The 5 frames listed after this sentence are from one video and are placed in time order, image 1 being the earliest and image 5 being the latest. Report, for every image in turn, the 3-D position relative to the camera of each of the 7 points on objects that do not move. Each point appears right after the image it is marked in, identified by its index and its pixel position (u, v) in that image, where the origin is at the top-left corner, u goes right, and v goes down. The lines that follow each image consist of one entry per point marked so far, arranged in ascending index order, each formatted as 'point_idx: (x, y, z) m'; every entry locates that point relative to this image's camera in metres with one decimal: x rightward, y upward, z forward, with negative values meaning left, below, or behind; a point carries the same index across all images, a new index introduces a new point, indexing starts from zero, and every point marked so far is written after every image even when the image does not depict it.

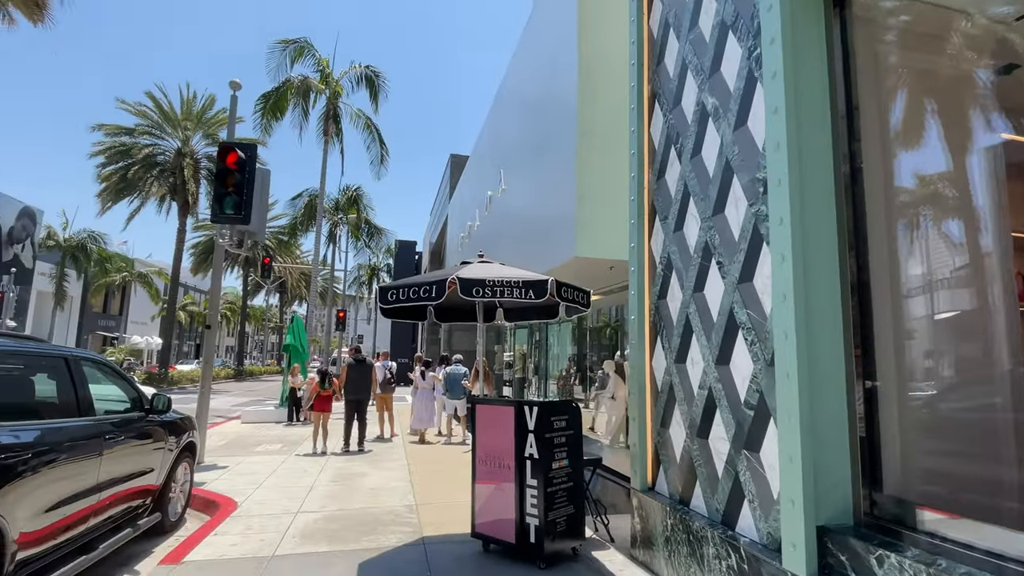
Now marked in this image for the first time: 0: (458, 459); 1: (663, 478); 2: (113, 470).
0: (-0.9, -2.9, +8.9) m
1: (+1.2, -1.6, +4.4) m
2: (-3.4, -1.6, +4.6) m
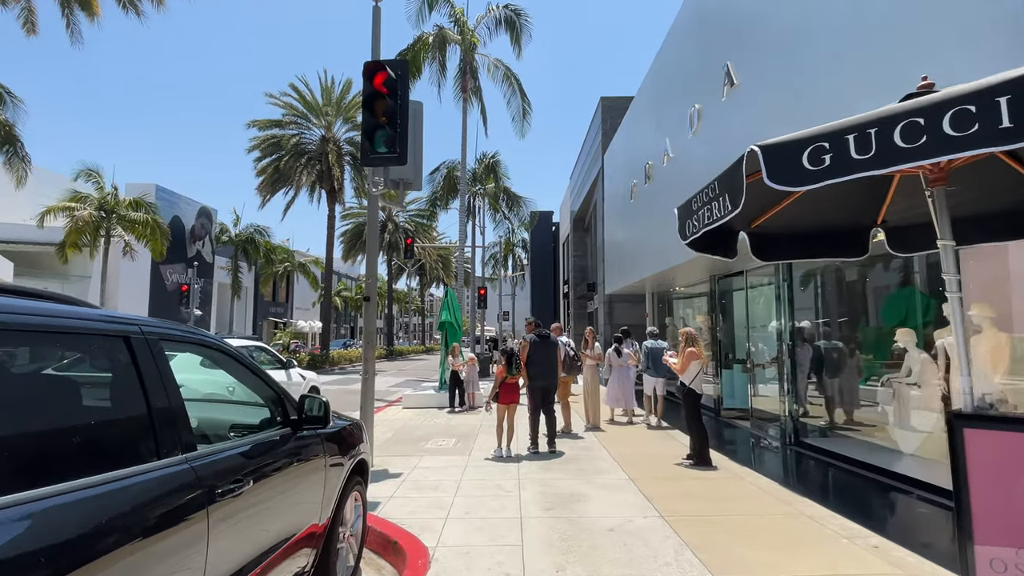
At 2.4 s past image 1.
0: (+2.2, -2.2, +6.2) m
1: (+3.2, -1.0, +1.3) m
2: (-1.3, -1.2, +2.6) m
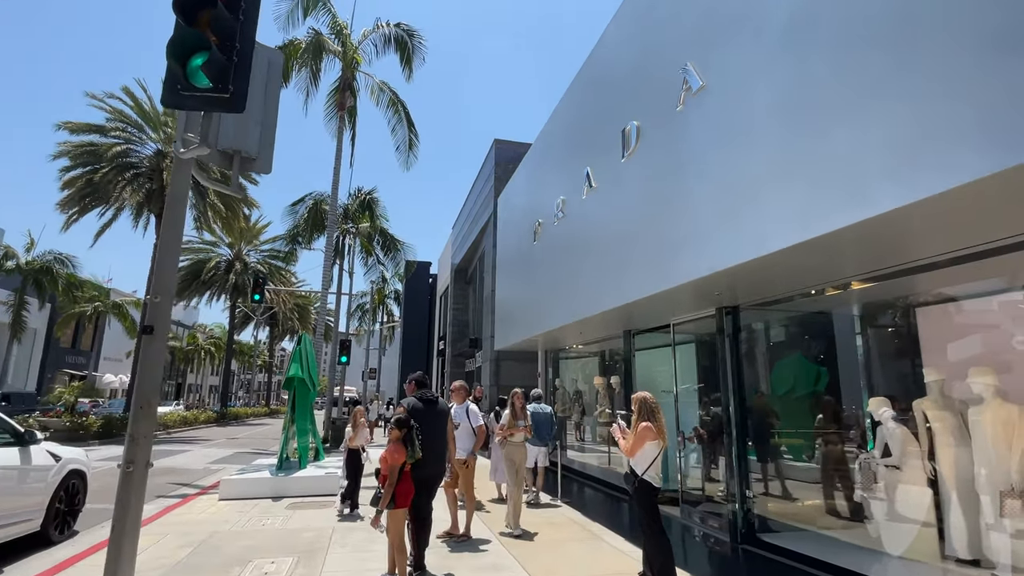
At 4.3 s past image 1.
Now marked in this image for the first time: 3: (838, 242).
0: (+1.3, -2.5, +4.2) m
1: (+3.5, -0.9, -0.2) m
2: (-1.2, -0.9, -0.1) m
3: (+2.9, +0.4, +4.7) m
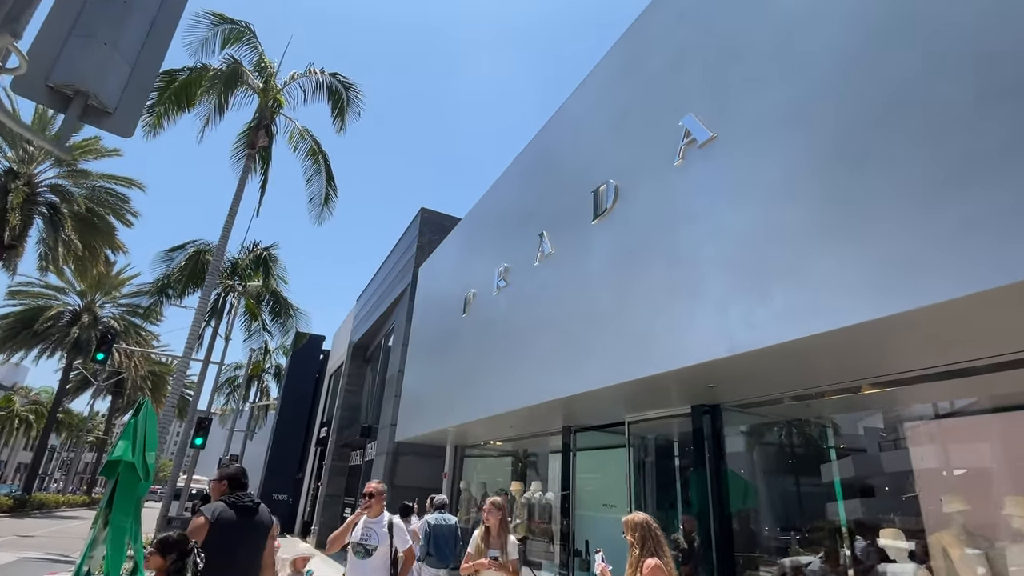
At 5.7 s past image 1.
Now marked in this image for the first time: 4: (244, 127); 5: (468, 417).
0: (+1.0, -2.9, +2.5) m
1: (+4.1, -0.9, -1.0) m
2: (-0.4, -0.4, -1.8) m
3: (+2.7, -0.3, +3.8) m
4: (-7.0, +4.2, +14.0) m
5: (-0.8, -2.3, +9.5) m
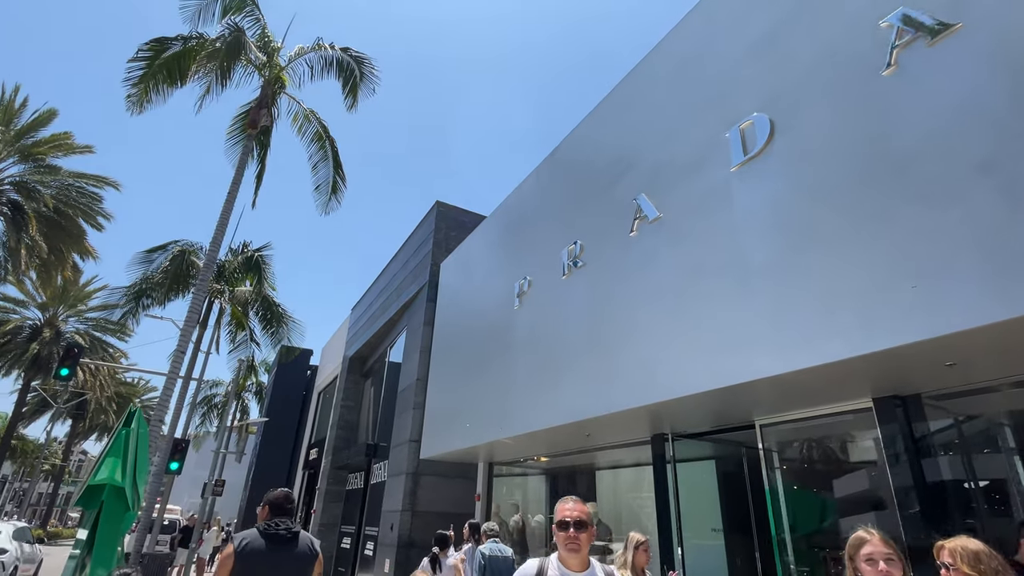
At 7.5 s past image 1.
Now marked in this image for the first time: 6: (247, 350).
0: (+2.2, -2.4, +1.1) m
1: (+5.6, -0.2, -2.2) m
2: (+1.0, +0.3, -3.1) m
3: (+3.9, +0.1, +2.6) m
4: (-6.3, +4.2, +12.5) m
5: (+0.2, -2.1, +8.0) m
6: (-9.4, -2.2, +18.9) m
